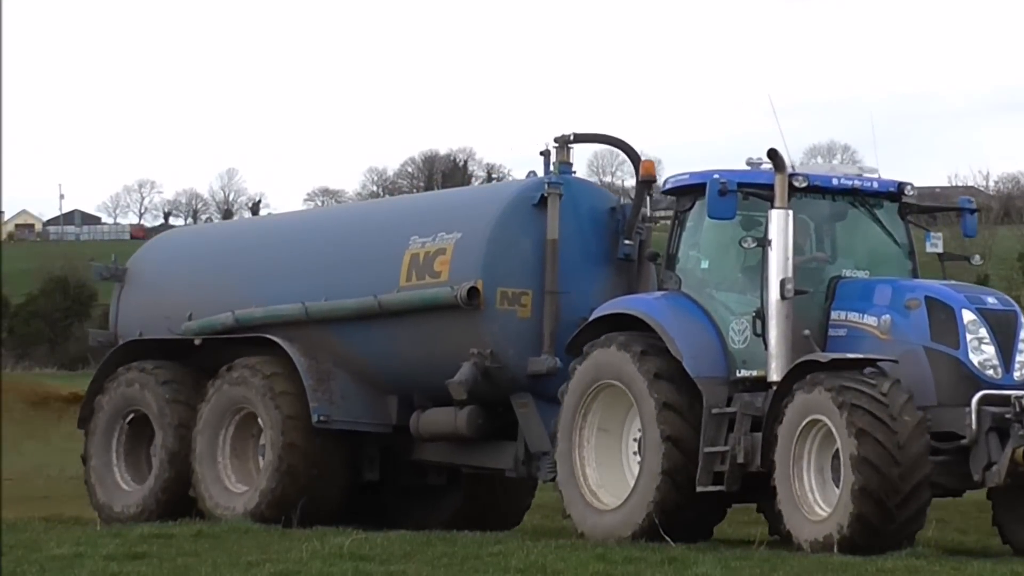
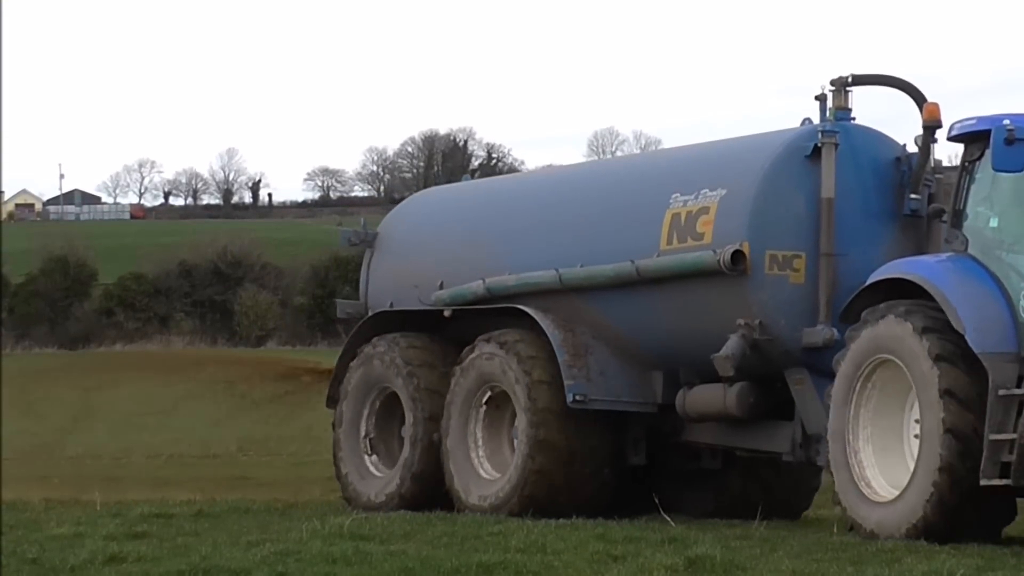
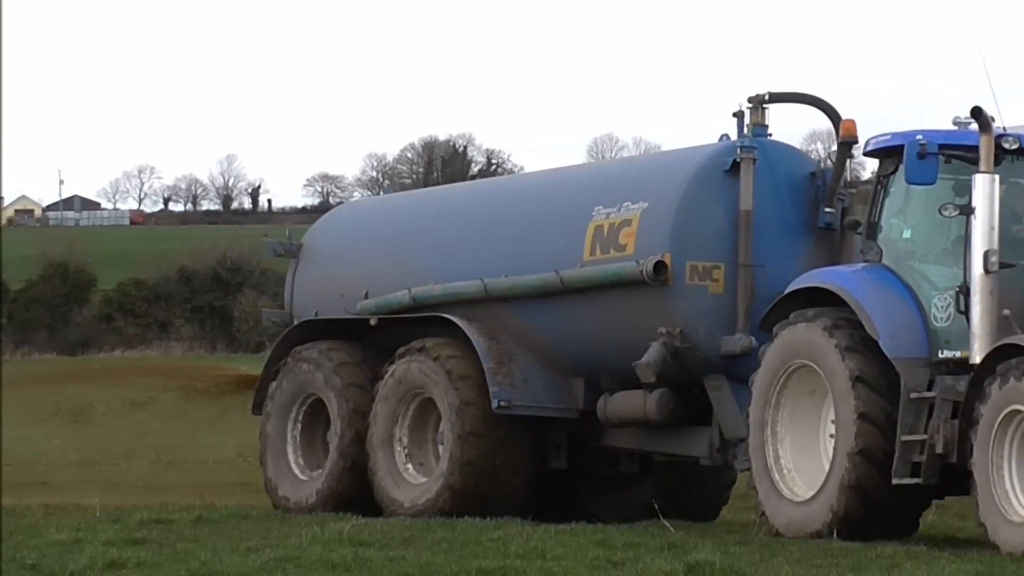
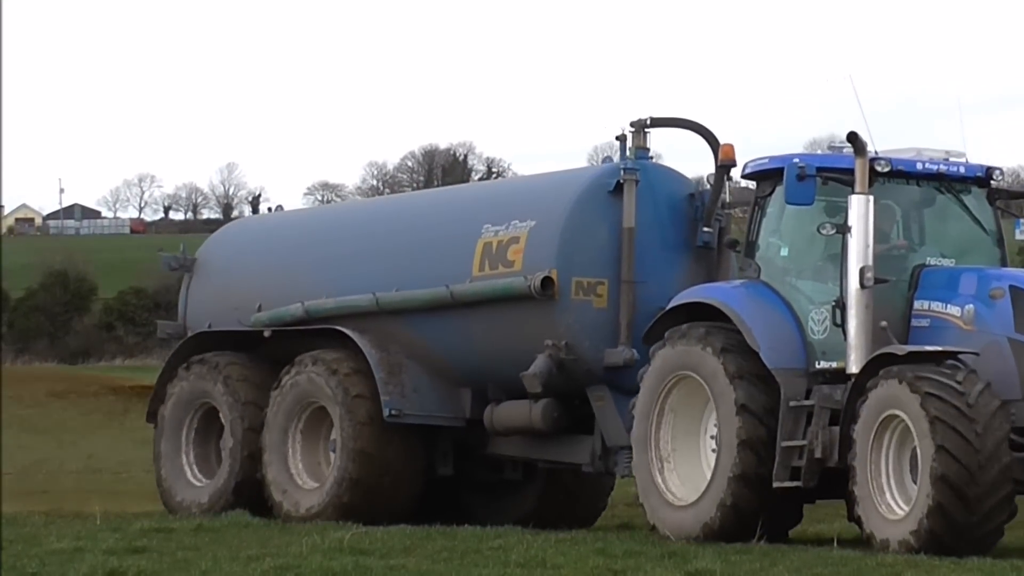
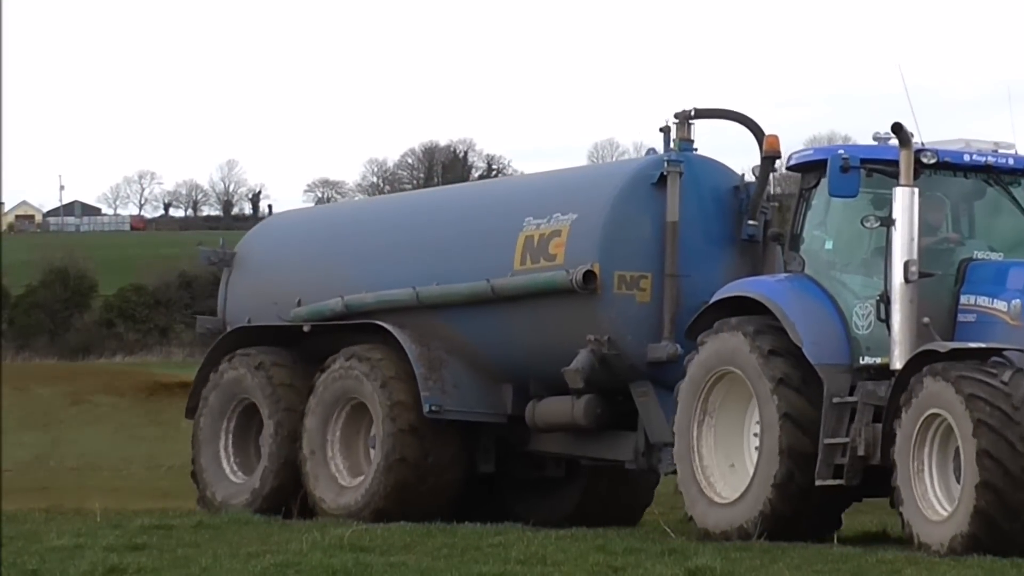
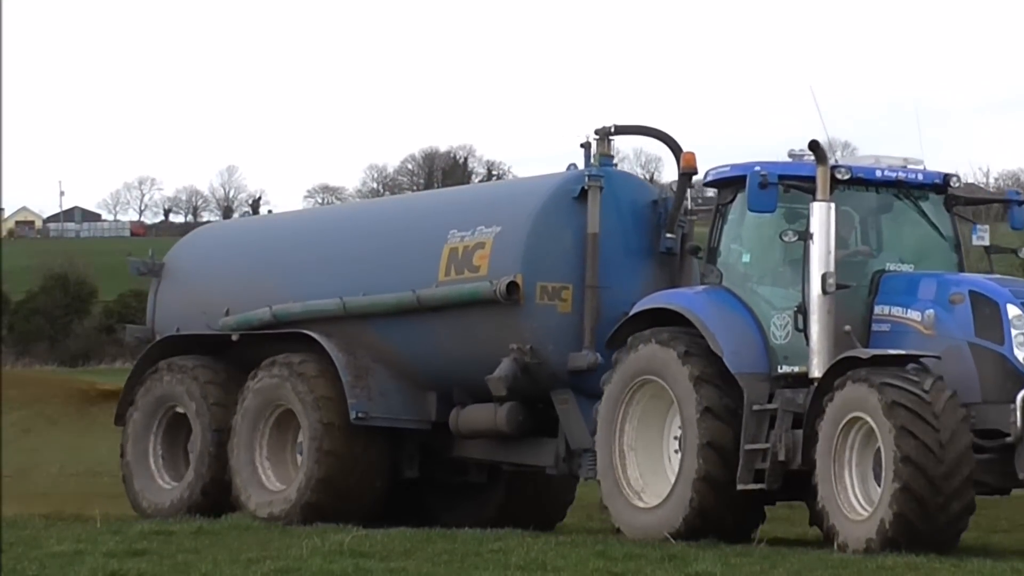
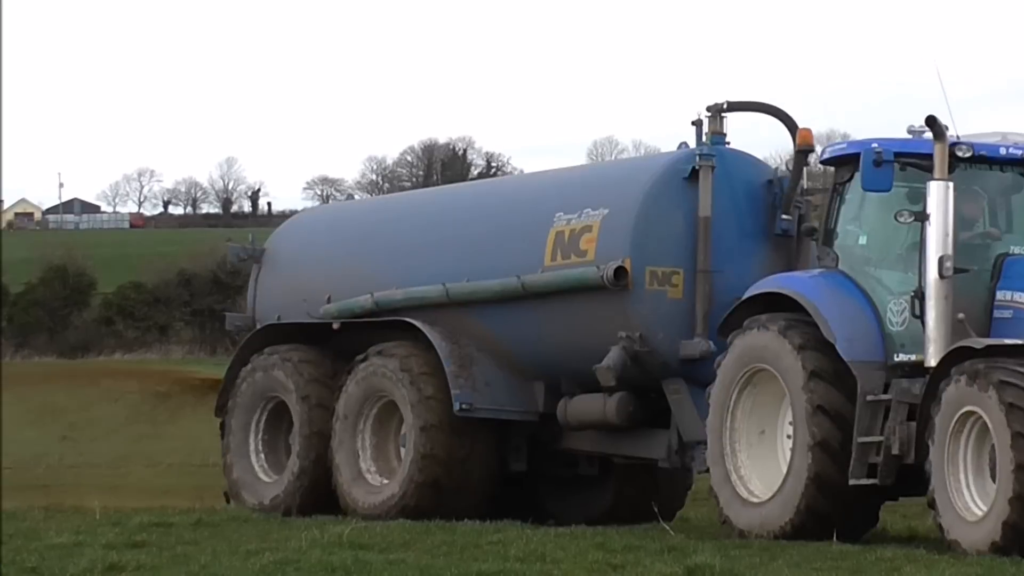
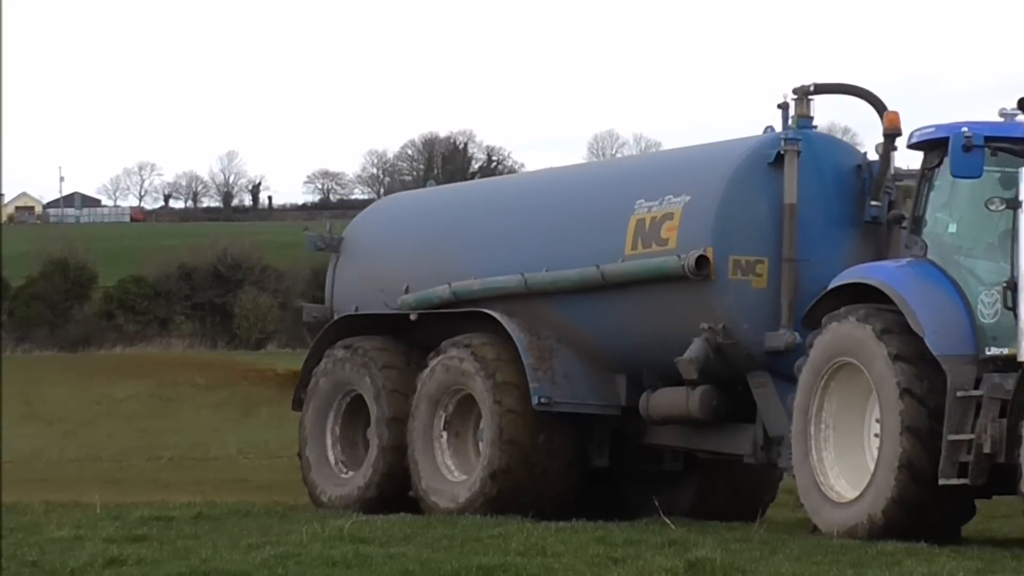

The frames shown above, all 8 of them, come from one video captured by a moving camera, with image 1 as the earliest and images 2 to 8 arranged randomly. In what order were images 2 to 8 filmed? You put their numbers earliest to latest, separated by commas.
6, 4, 5, 7, 3, 8, 2
